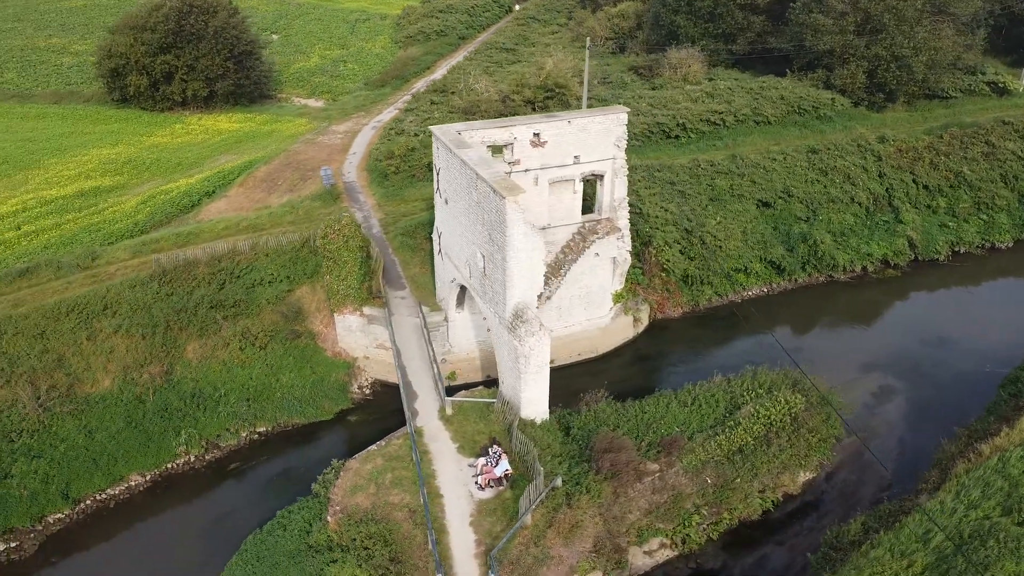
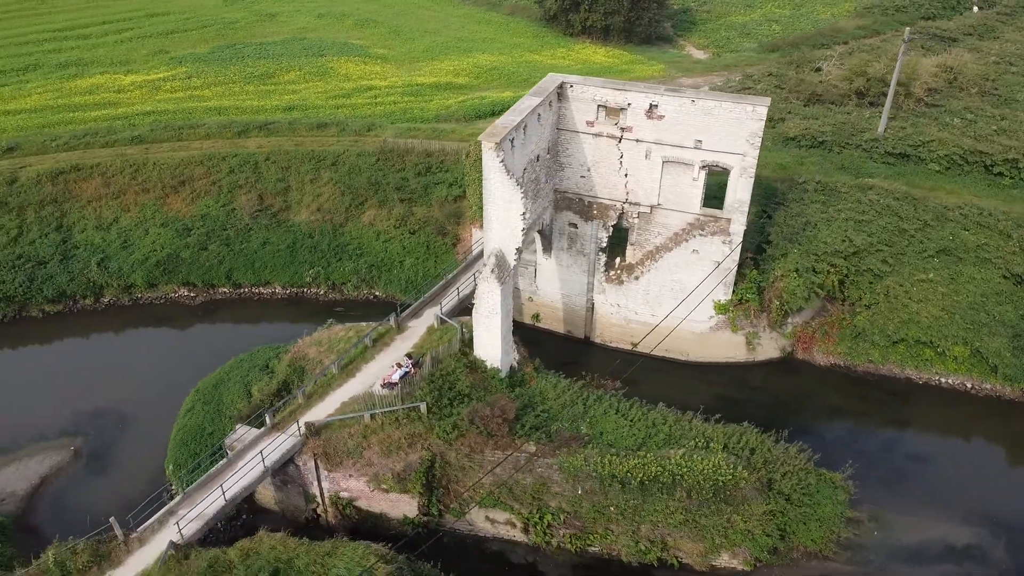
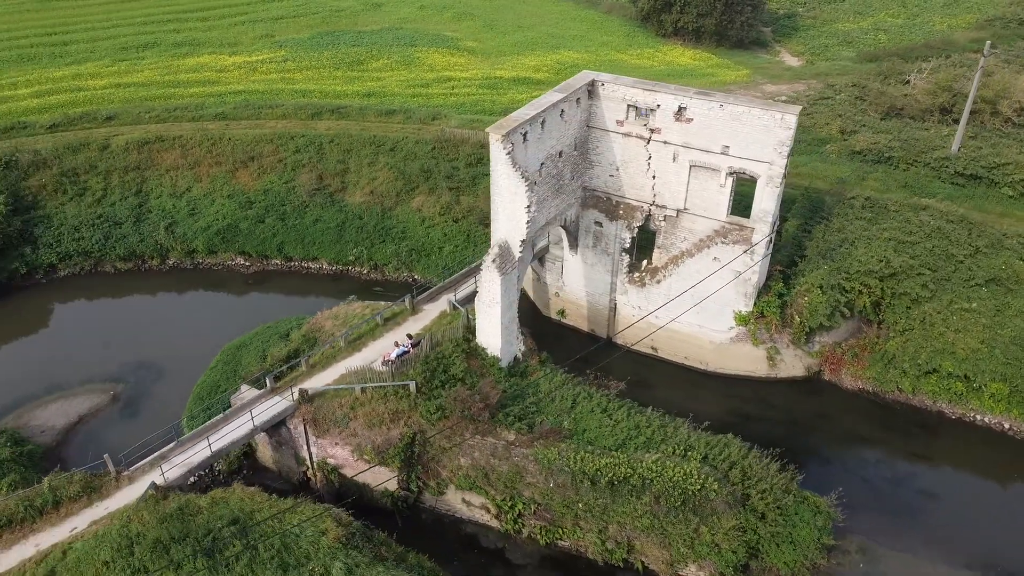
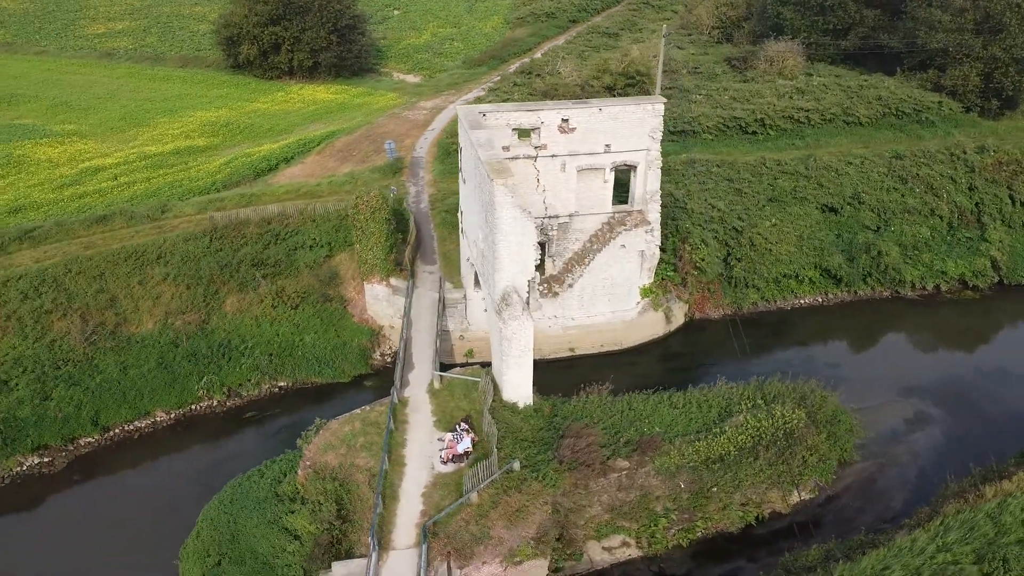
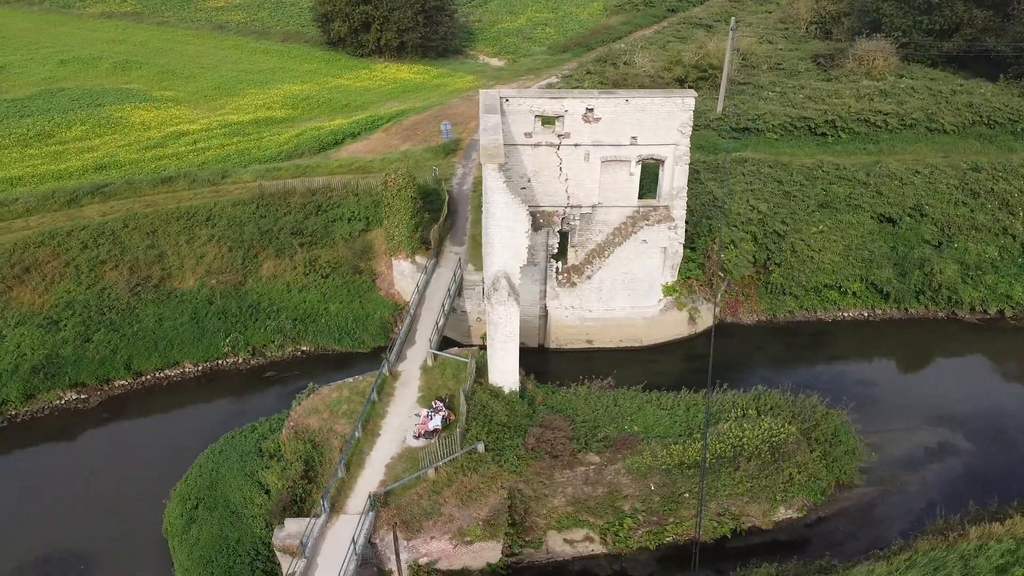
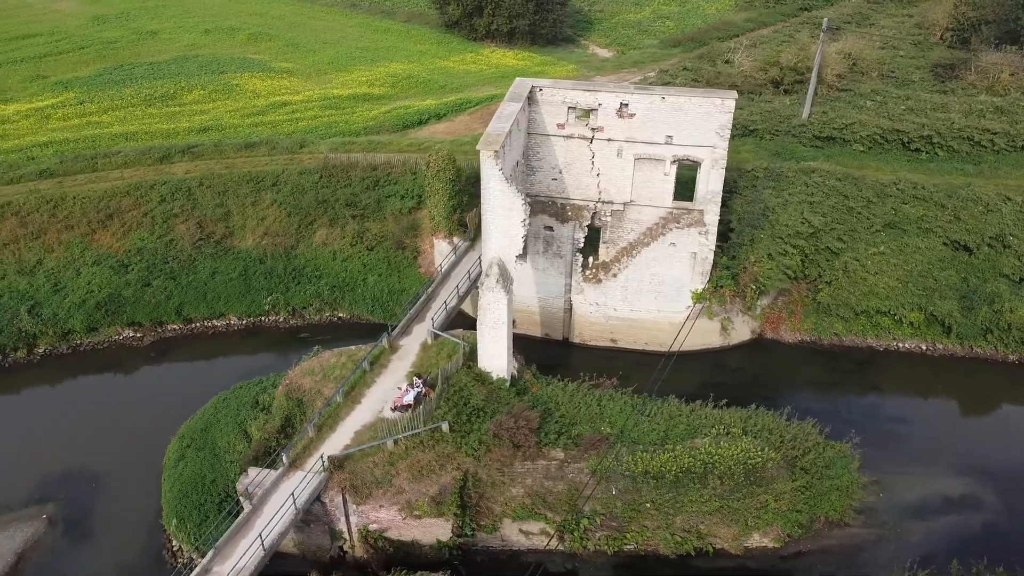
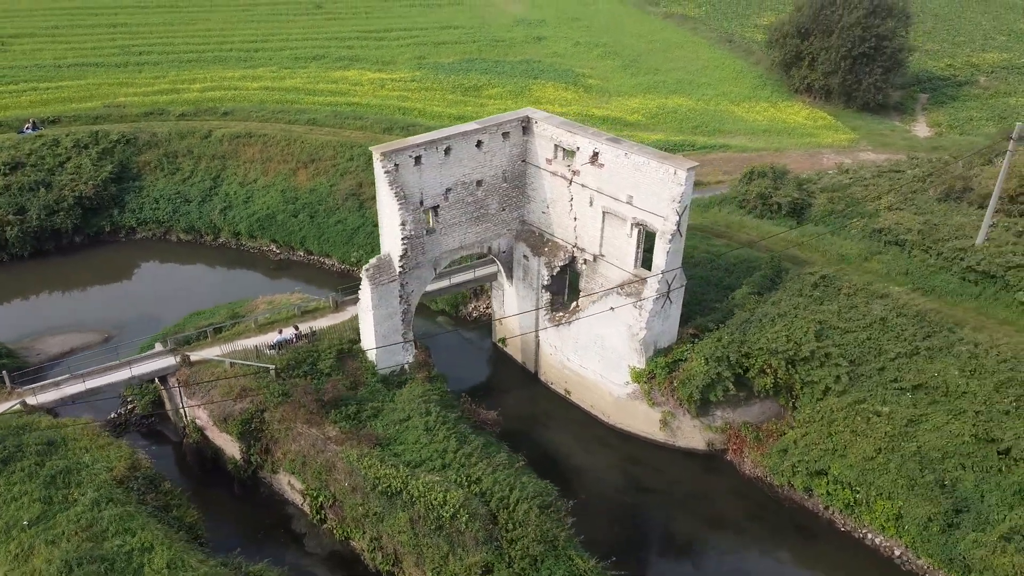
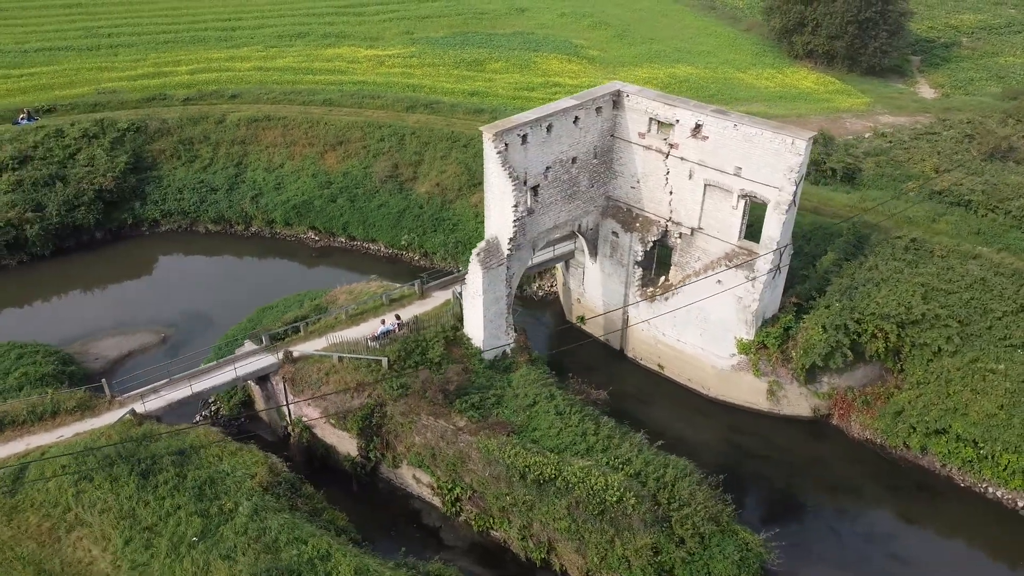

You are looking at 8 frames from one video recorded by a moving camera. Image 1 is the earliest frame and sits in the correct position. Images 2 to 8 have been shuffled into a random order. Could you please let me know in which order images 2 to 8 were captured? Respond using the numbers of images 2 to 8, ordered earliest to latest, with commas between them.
4, 5, 6, 2, 3, 8, 7
